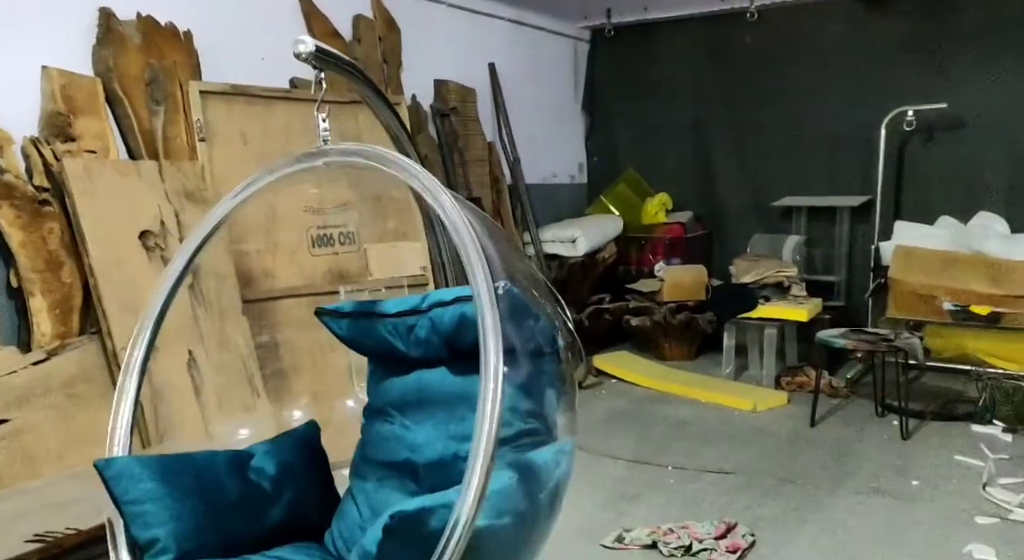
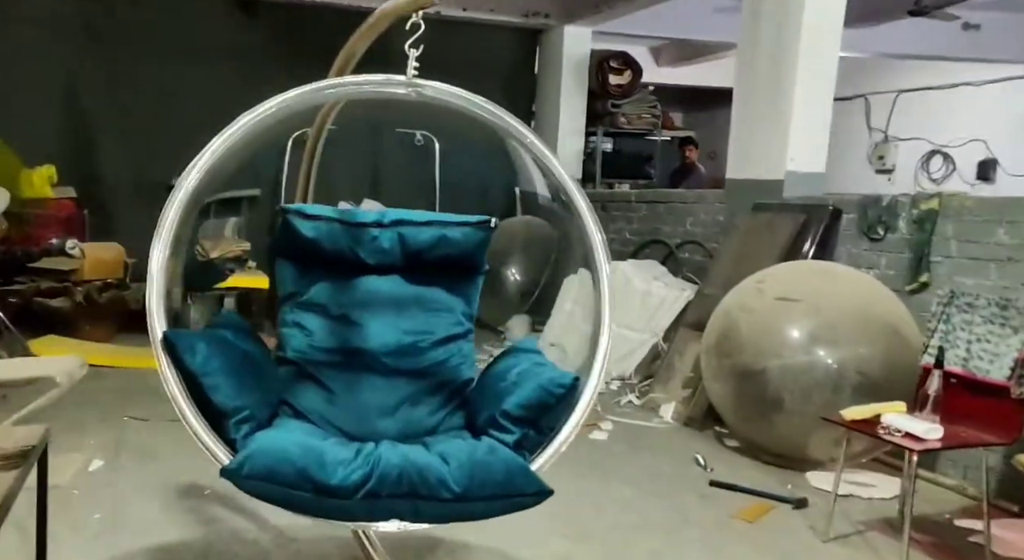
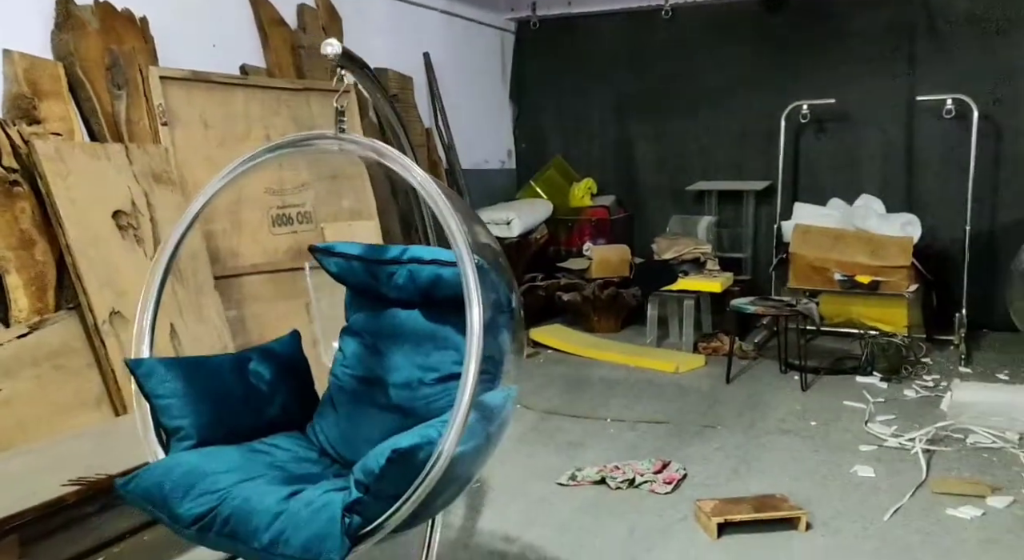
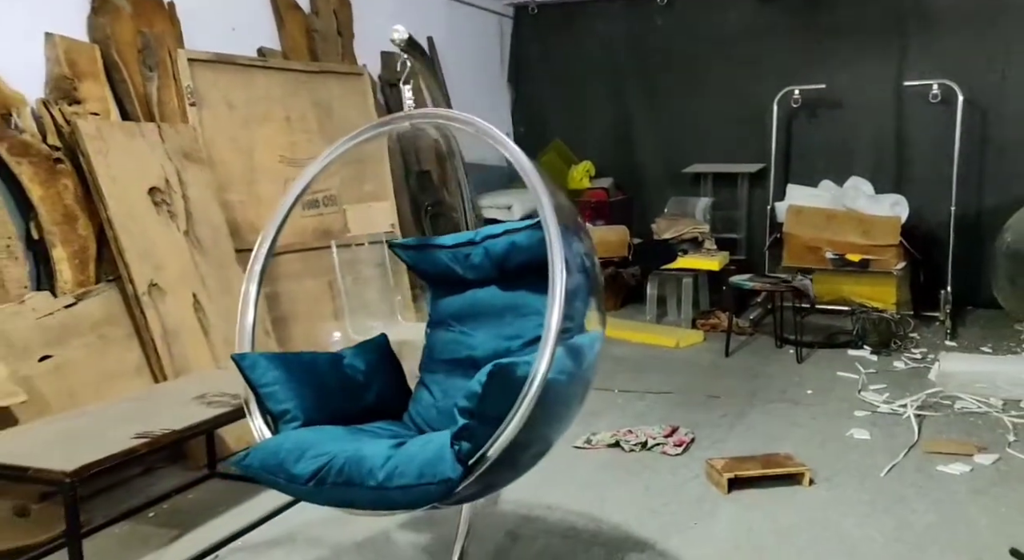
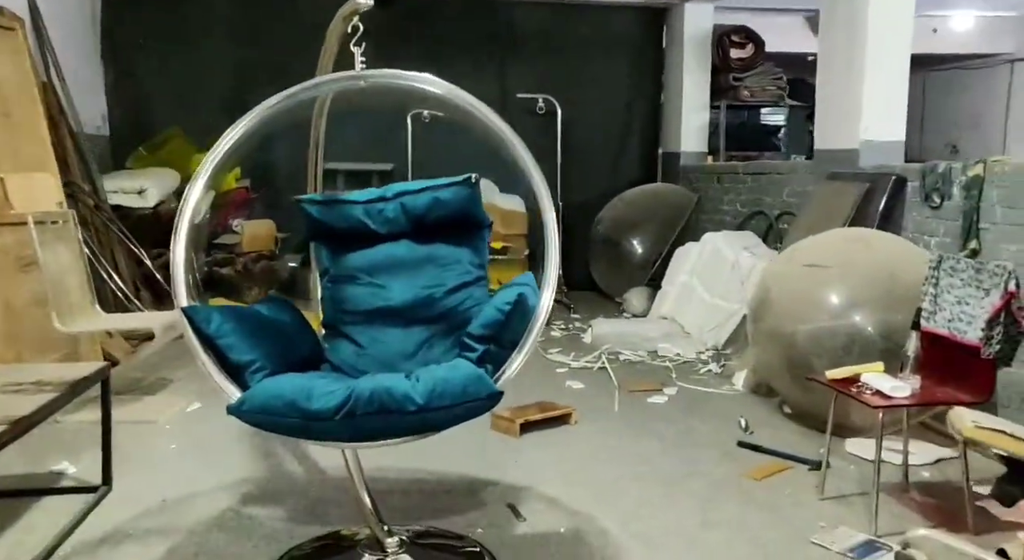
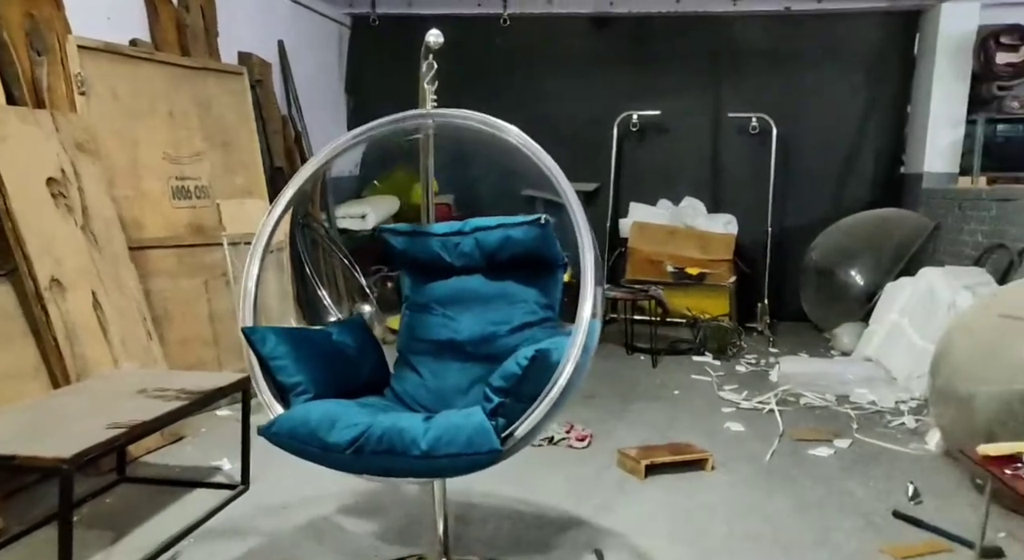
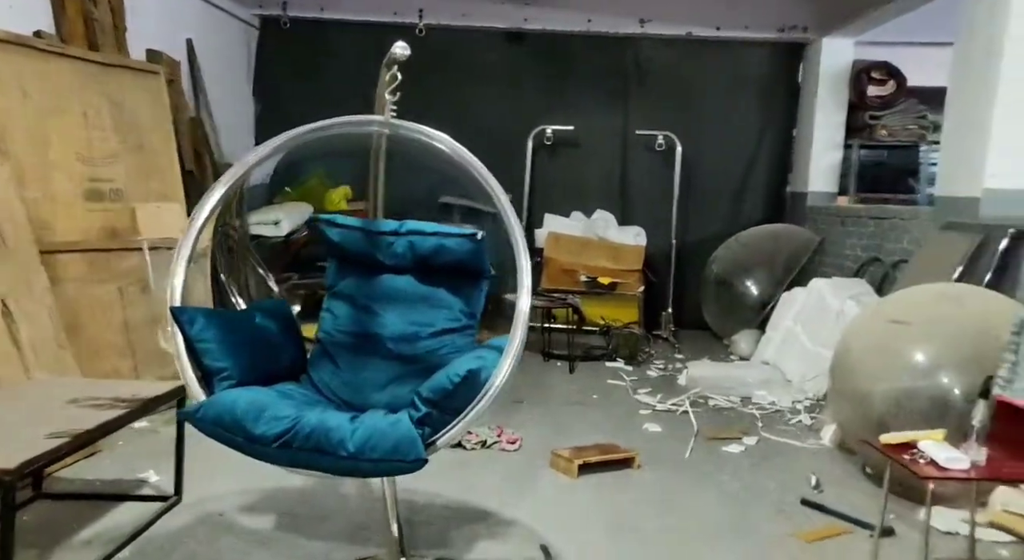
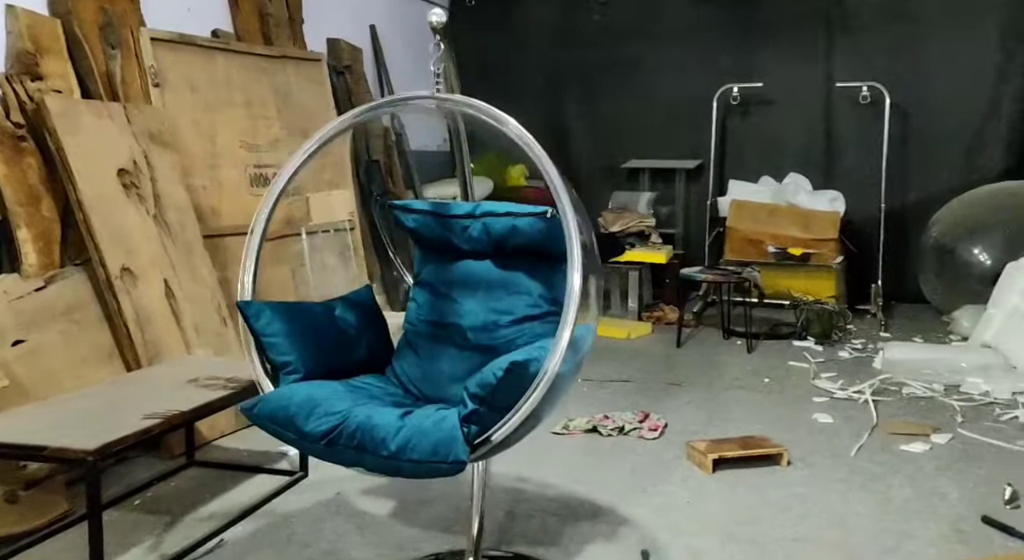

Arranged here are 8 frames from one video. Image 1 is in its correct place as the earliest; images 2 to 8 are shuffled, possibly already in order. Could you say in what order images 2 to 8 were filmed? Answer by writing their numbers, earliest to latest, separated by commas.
3, 4, 8, 6, 7, 5, 2
